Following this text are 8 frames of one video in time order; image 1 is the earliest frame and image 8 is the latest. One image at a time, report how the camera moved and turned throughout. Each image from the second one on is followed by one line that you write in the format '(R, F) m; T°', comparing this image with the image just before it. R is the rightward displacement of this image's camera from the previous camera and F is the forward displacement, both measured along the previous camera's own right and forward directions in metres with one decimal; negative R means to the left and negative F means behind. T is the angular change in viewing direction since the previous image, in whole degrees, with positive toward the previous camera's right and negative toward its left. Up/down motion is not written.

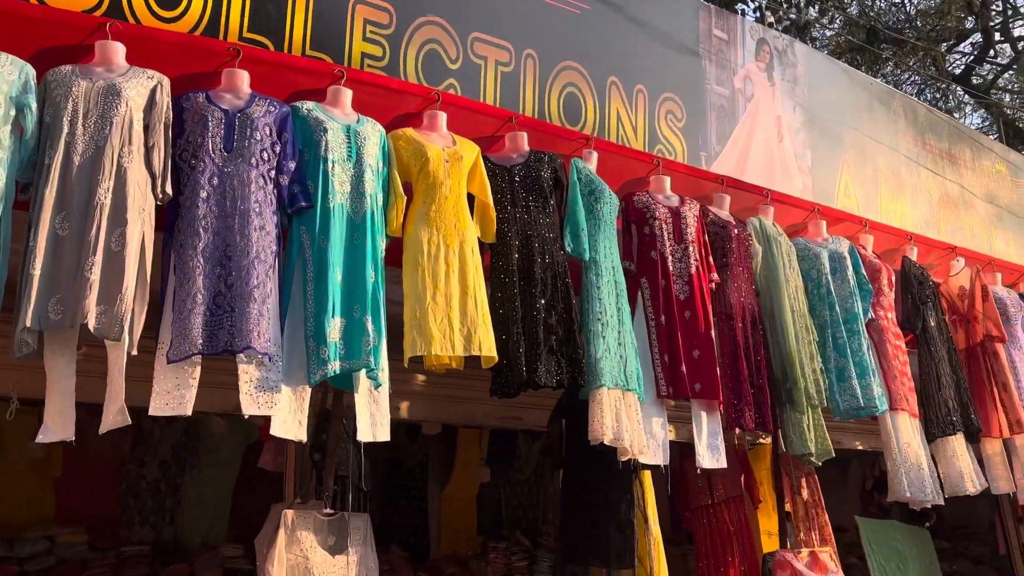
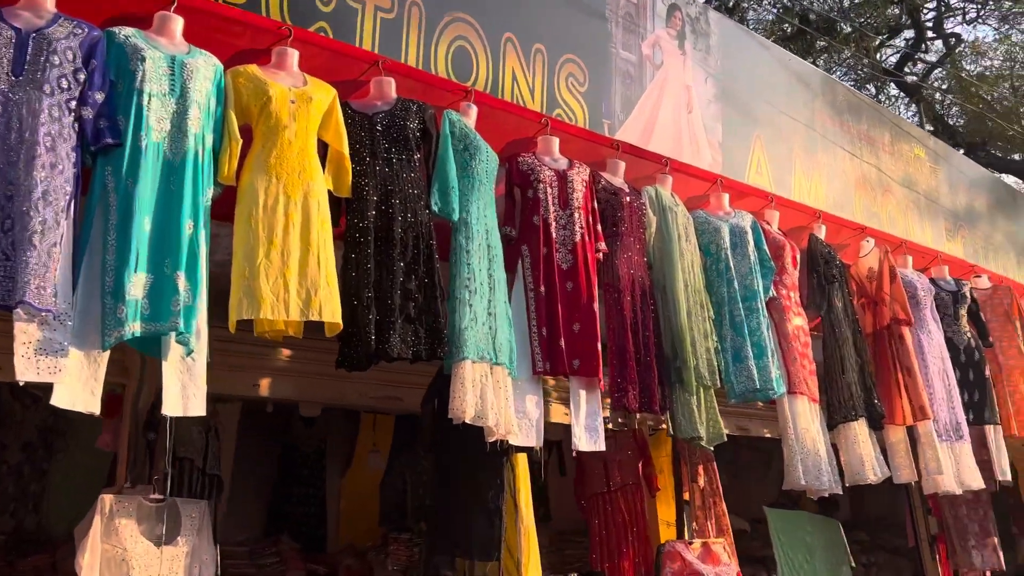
(+0.3, +0.3) m; +3°
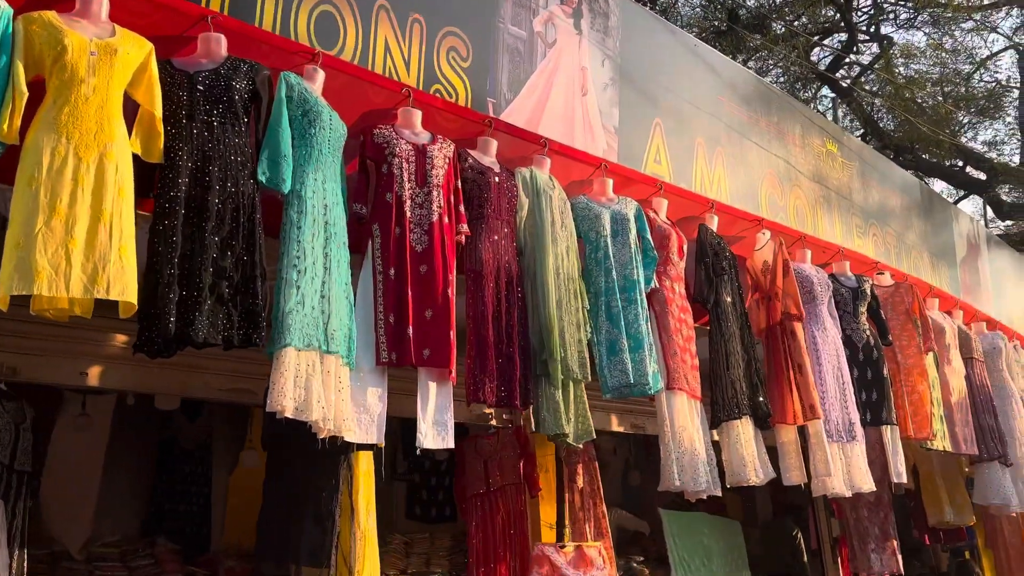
(+0.3, +0.2) m; +3°
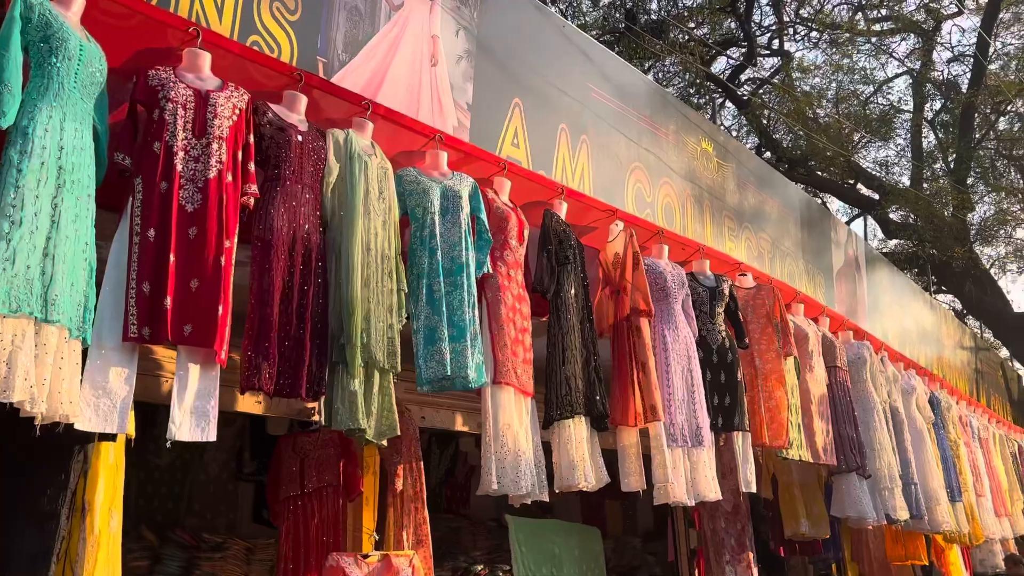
(+0.3, +0.3) m; +5°
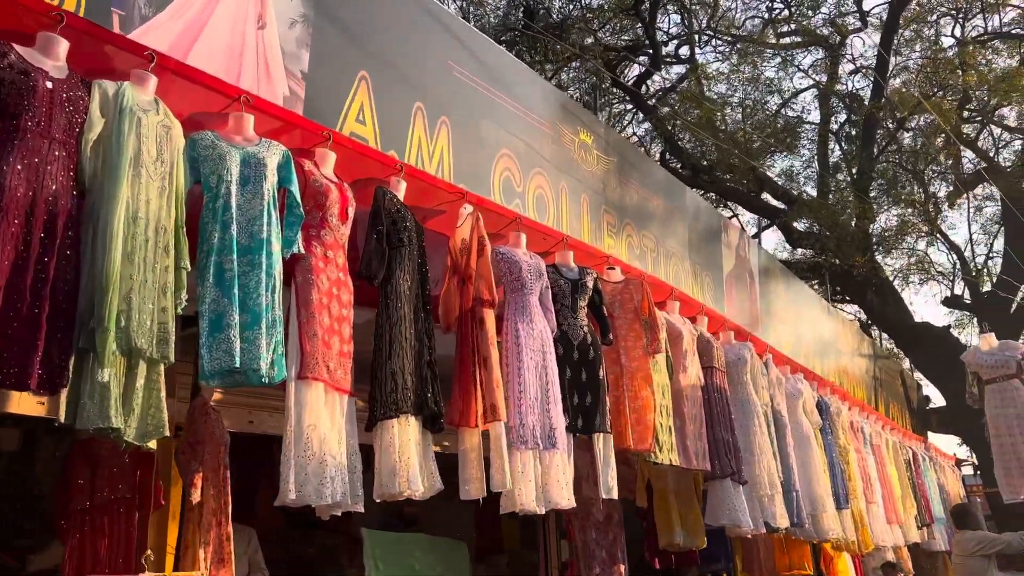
(+0.3, +0.3) m; +5°
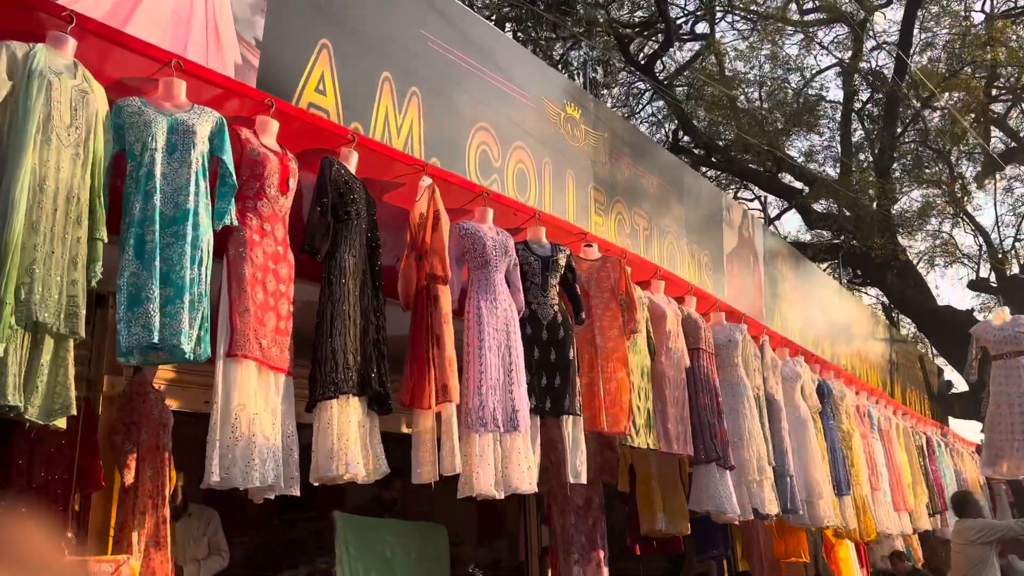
(+0.2, +0.1) m; -2°
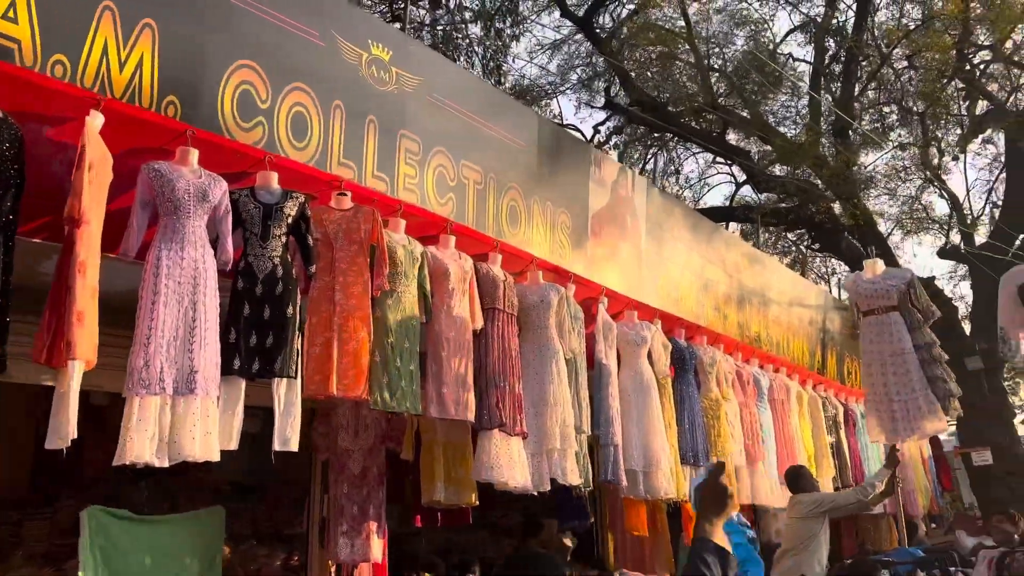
(+1.1, +0.3) m; -1°
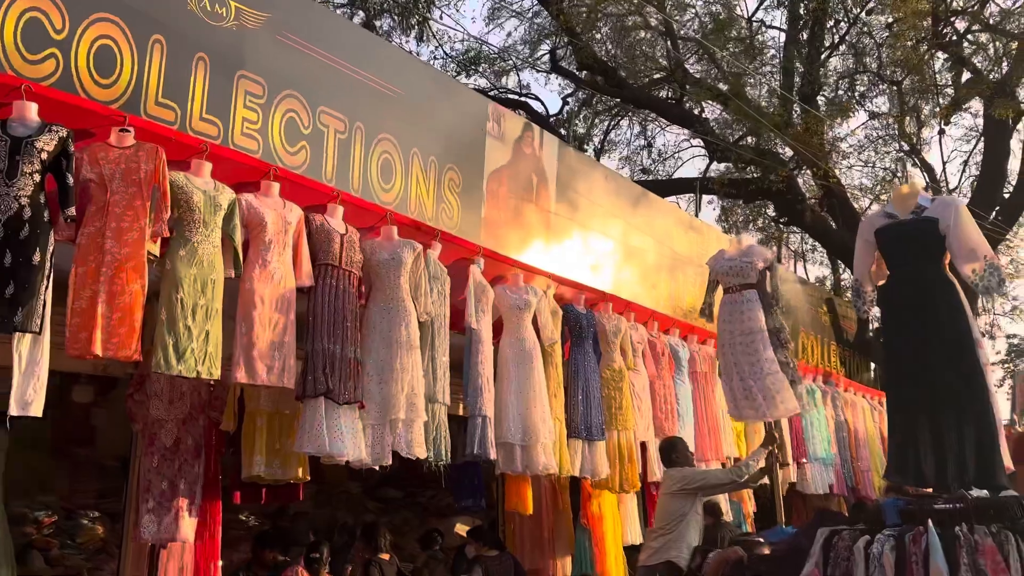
(+0.7, +0.4) m; -1°
